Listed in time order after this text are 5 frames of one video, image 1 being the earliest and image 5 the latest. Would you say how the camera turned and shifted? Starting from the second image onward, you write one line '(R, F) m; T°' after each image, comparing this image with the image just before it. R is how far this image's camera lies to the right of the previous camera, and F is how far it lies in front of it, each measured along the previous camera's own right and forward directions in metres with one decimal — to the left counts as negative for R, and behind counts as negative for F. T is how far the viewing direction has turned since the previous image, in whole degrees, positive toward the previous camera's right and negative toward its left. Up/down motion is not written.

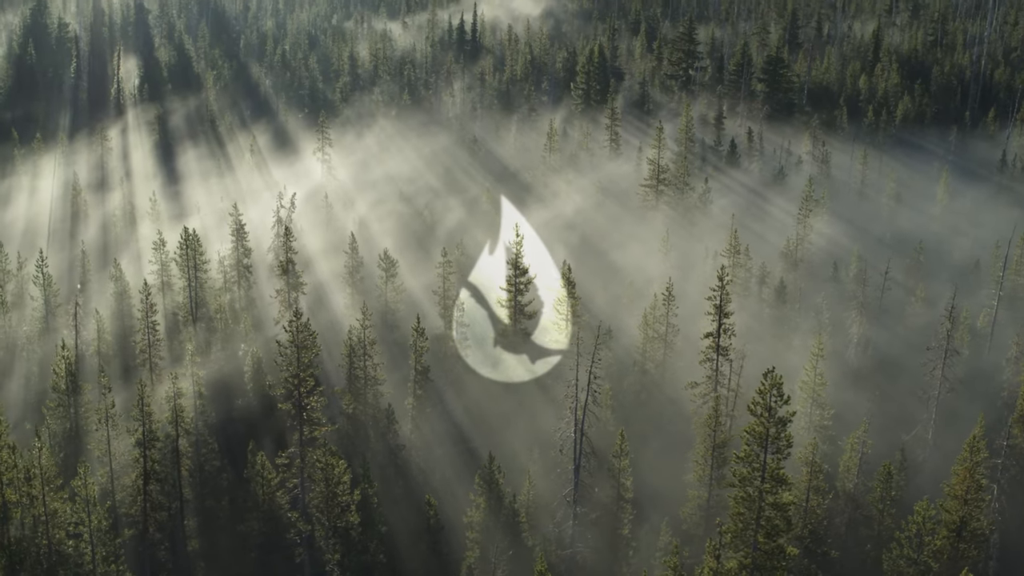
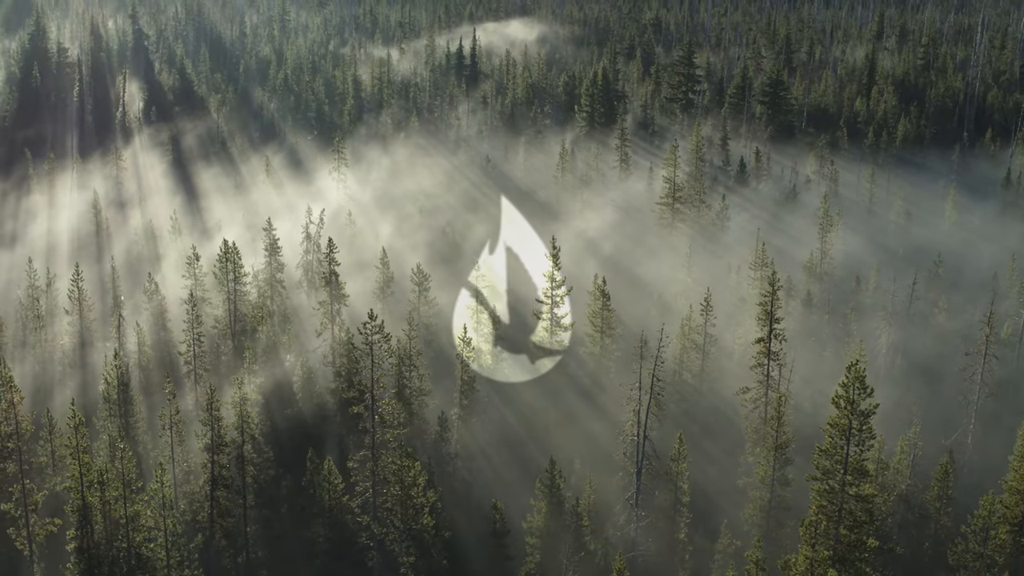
(-5.4, -0.8) m; +1°
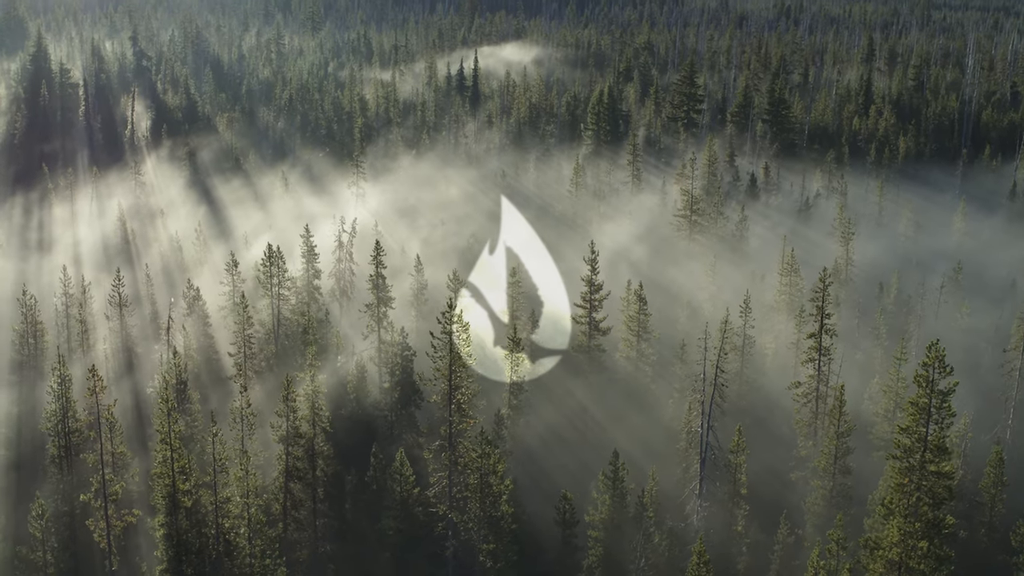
(-5.7, -1.1) m; +1°
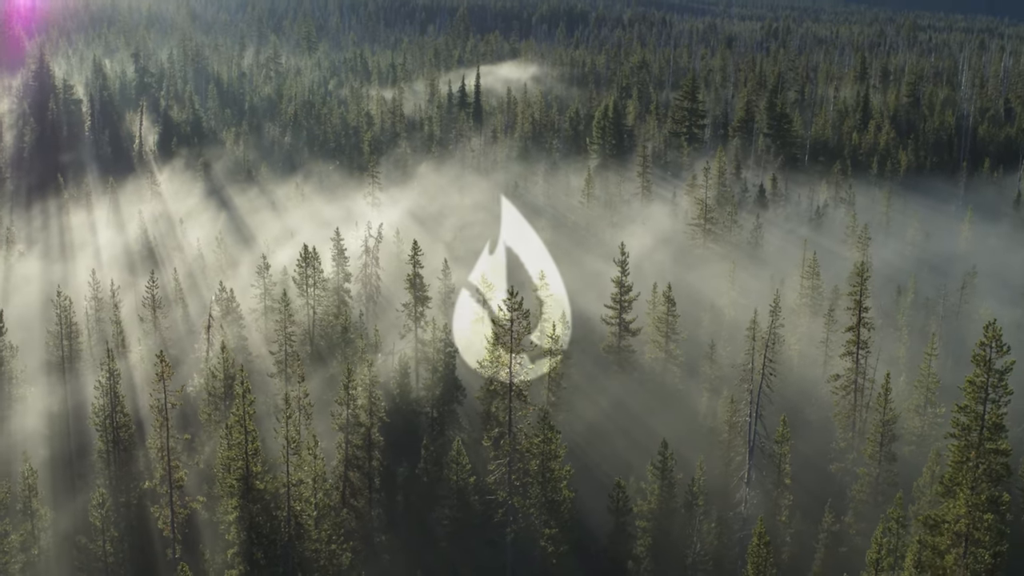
(-4.6, -1.1) m; +1°
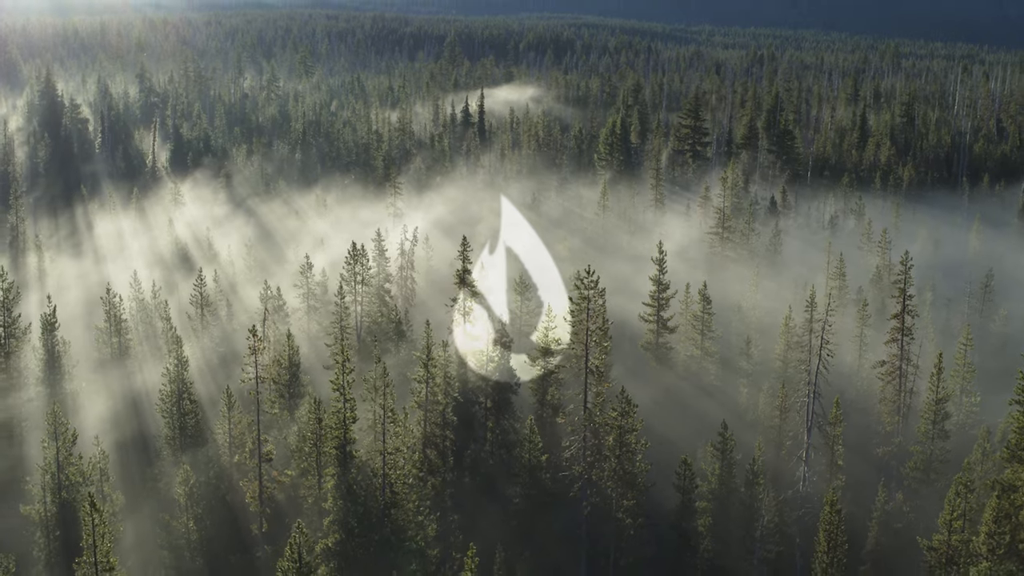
(-6.0, -2.0) m; +1°
